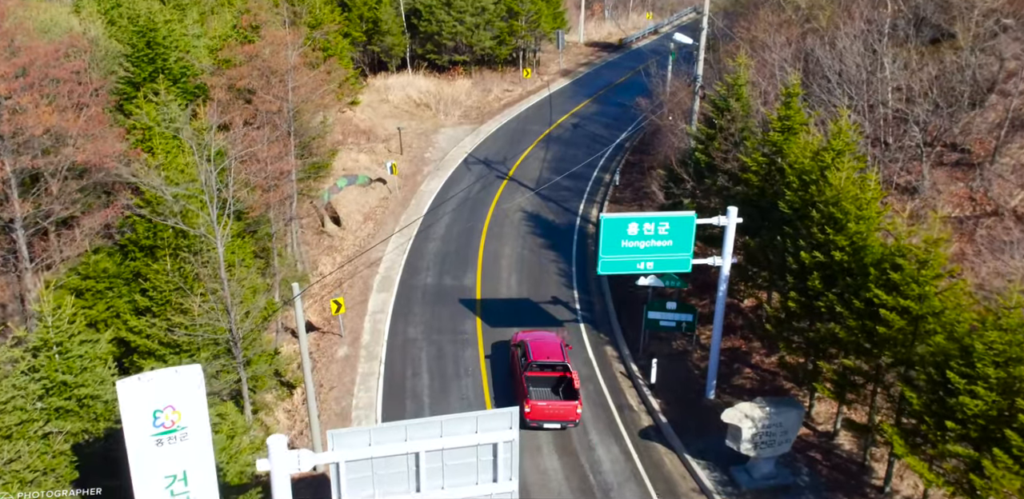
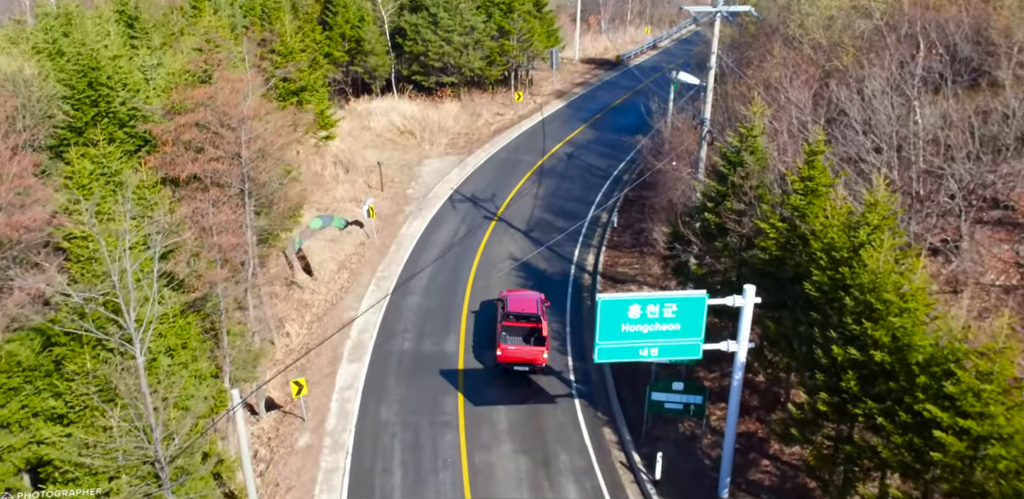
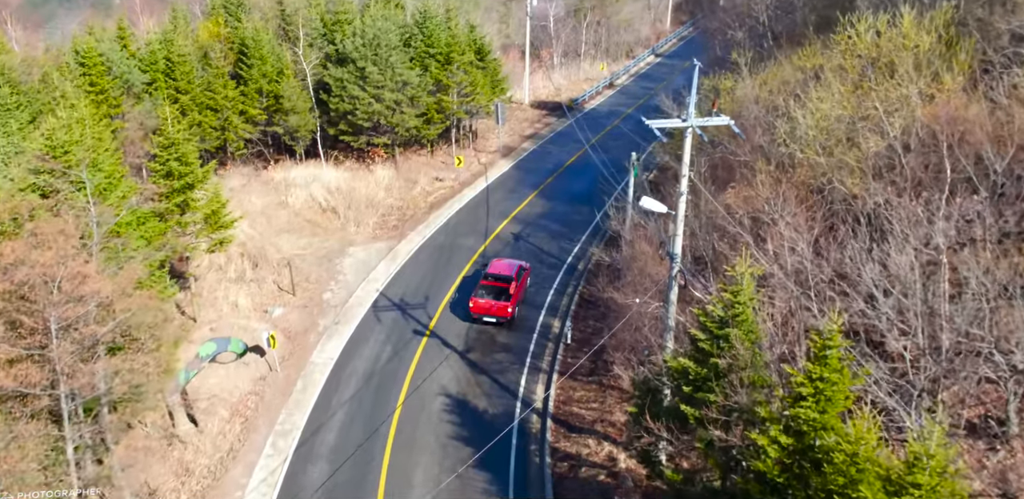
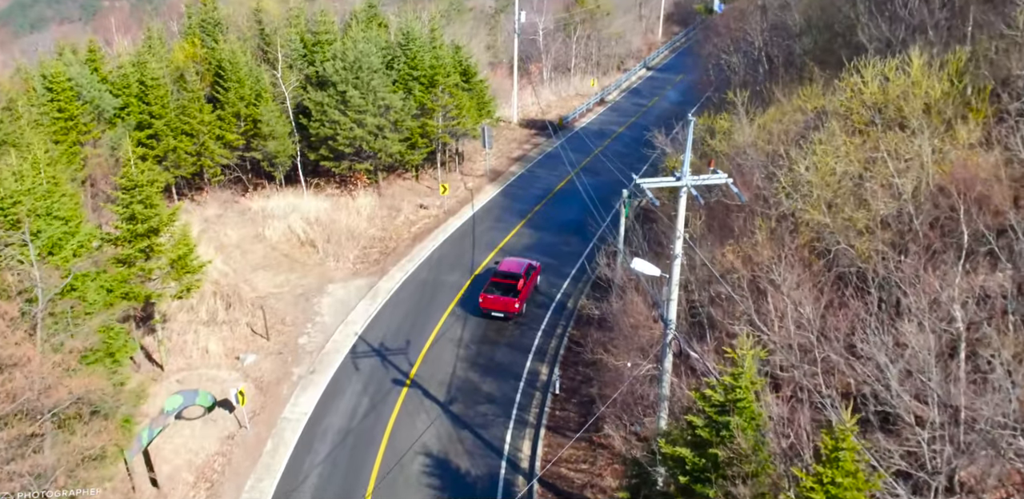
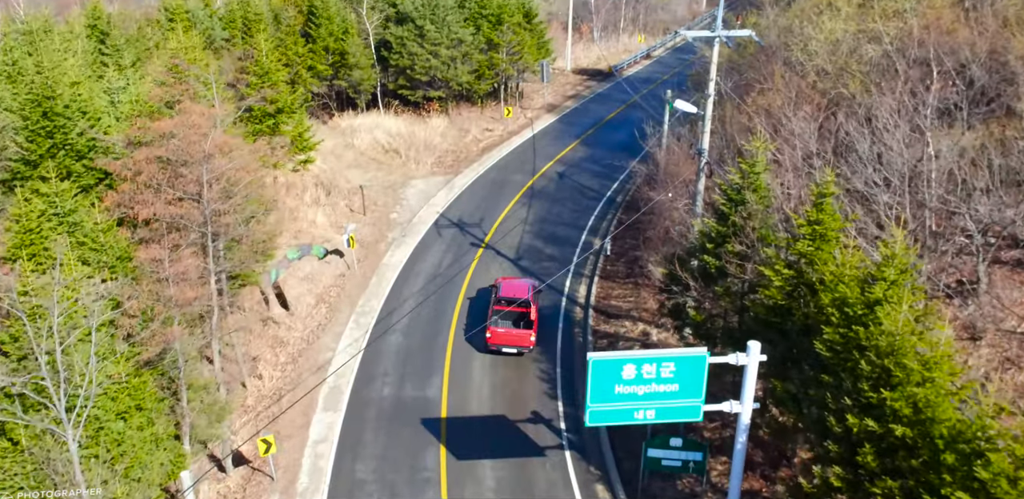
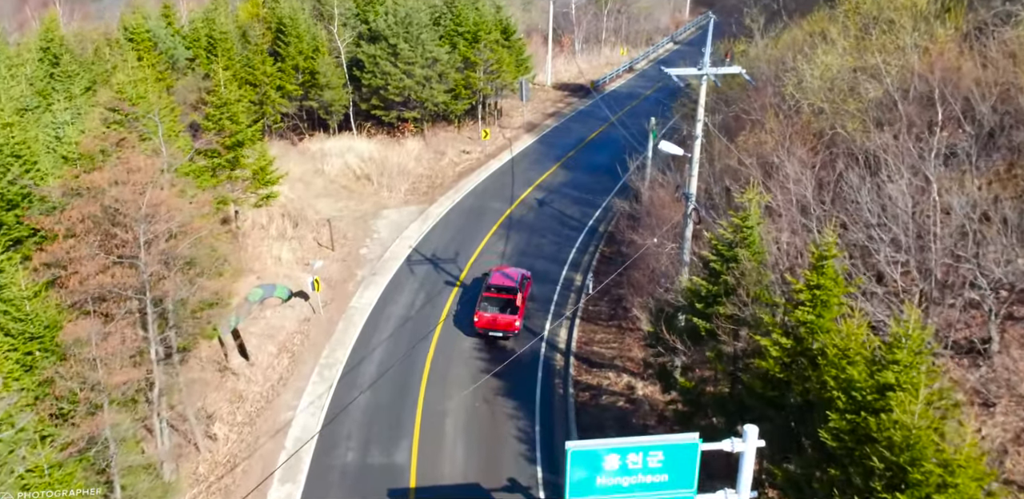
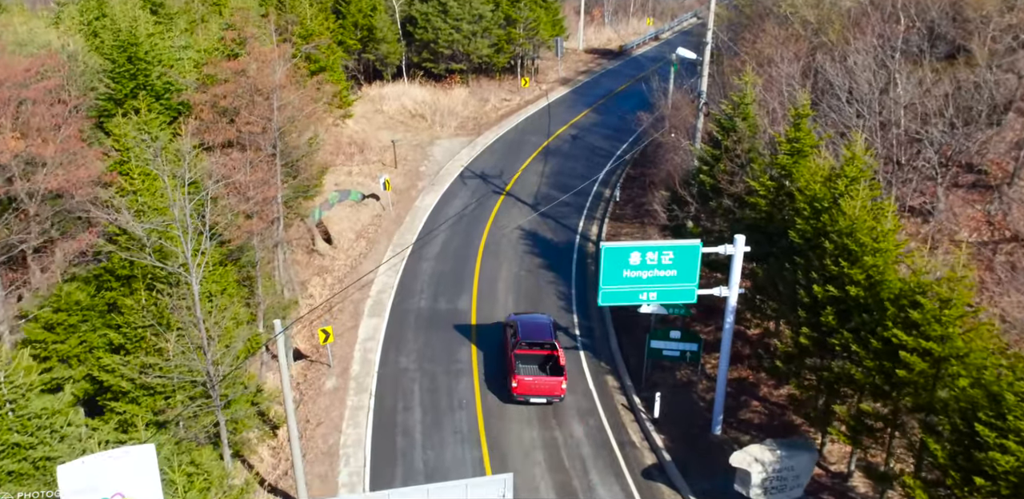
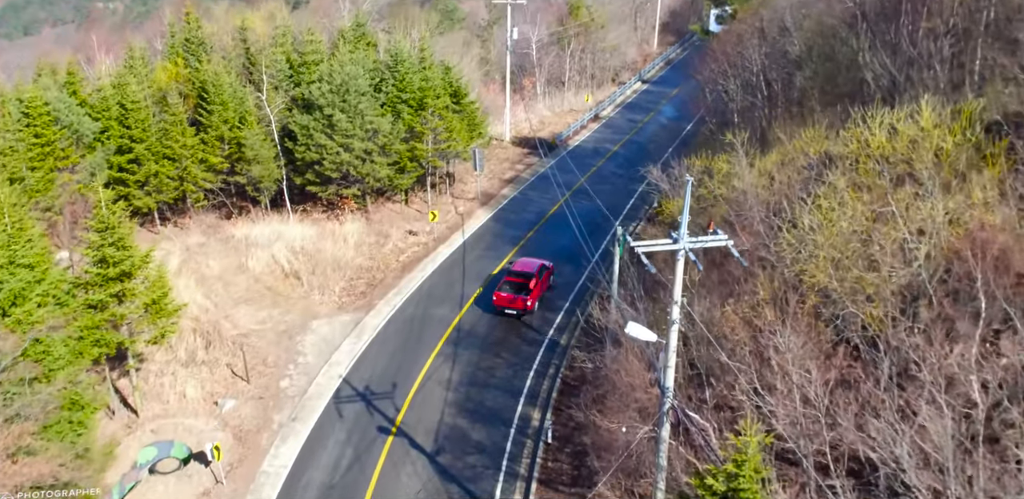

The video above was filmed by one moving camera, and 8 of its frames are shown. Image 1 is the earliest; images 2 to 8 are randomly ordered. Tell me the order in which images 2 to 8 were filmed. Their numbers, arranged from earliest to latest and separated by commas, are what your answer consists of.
7, 2, 5, 6, 3, 4, 8
